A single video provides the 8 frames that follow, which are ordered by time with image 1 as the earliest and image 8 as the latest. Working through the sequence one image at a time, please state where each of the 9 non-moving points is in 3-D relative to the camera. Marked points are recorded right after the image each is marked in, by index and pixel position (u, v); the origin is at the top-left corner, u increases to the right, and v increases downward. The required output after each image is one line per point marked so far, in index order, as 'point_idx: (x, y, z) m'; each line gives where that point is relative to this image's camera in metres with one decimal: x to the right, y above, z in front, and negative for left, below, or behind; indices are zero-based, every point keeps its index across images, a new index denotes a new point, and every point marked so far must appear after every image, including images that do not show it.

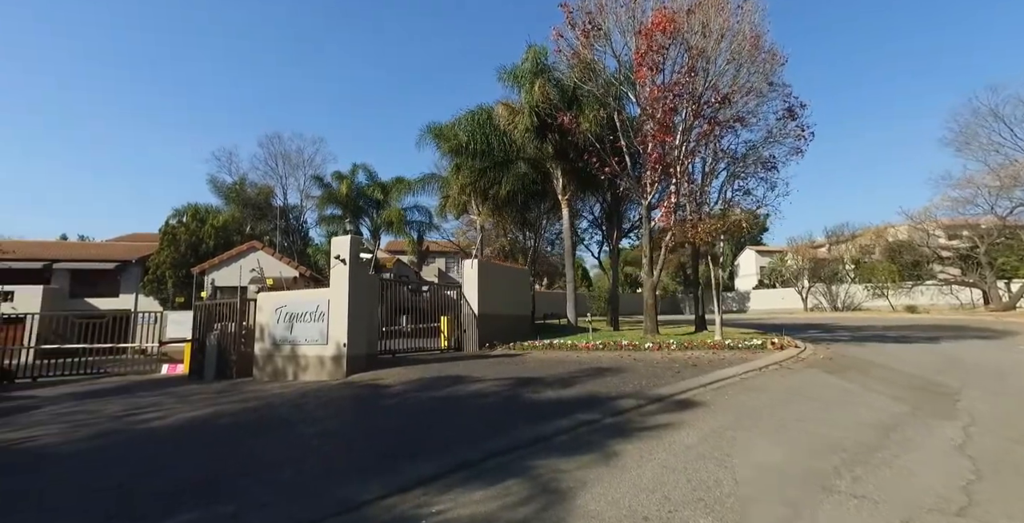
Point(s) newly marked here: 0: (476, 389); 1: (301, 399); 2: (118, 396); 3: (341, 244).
0: (-0.5, -2.1, +8.2) m
1: (-3.8, -2.6, +9.4) m
2: (-9.2, -3.2, +12.1) m
3: (-4.1, +0.5, +12.3) m
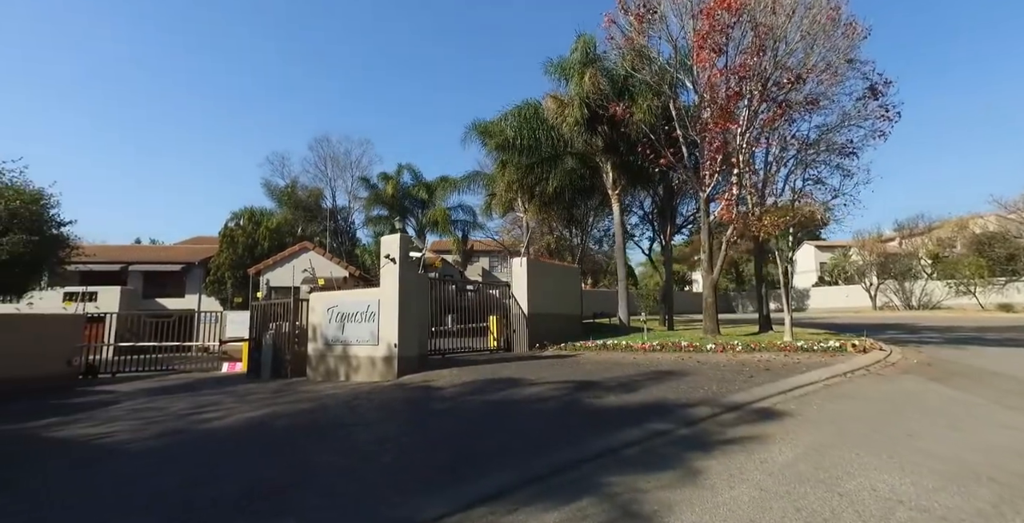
0: (+0.3, -2.0, +7.8) m
1: (-2.8, -2.6, +9.3) m
2: (-8.0, -3.2, +12.5) m
3: (-2.9, +0.5, +12.2) m
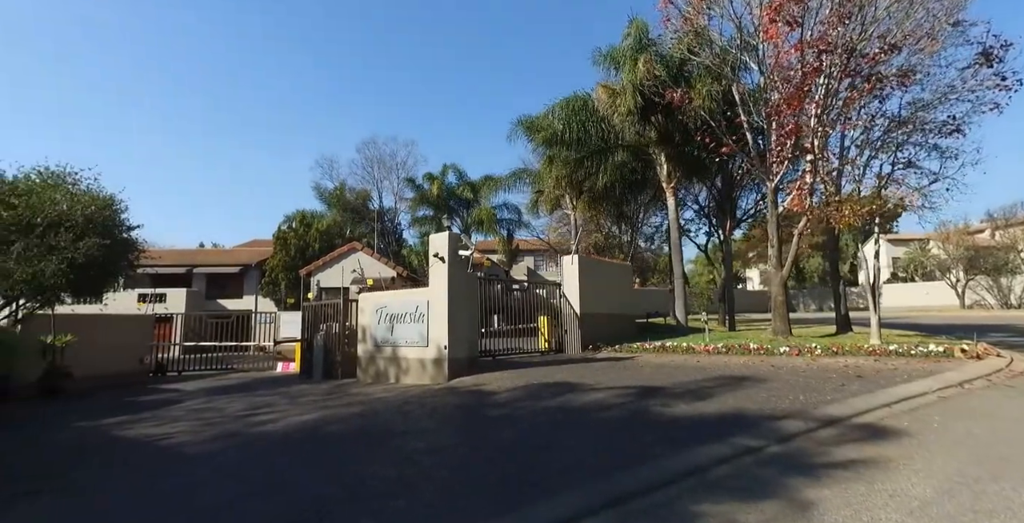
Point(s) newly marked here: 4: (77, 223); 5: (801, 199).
0: (+1.1, -2.0, +7.3) m
1: (-1.9, -2.6, +9.1) m
2: (-6.7, -3.3, +12.7) m
3: (-1.7, +0.5, +12.0) m
4: (-11.6, +1.1, +13.7) m
5: (+6.9, +1.5, +12.2) m
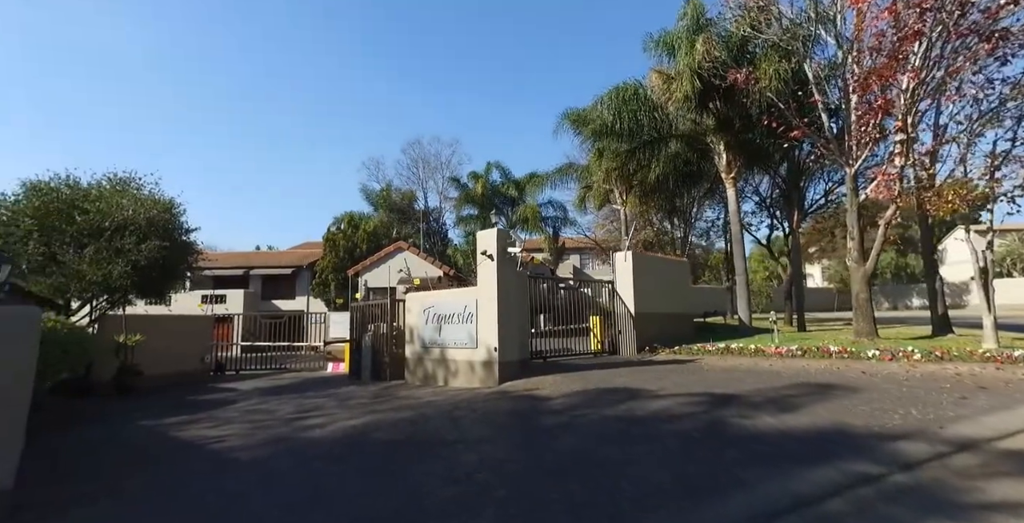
0: (+1.9, -1.9, +6.7) m
1: (-0.9, -2.6, +8.7) m
2: (-5.4, -3.3, +12.7) m
3: (-0.6, +0.5, +11.6) m
4: (-10.3, +1.0, +14.1) m
5: (+8.0, +1.6, +11.0) m
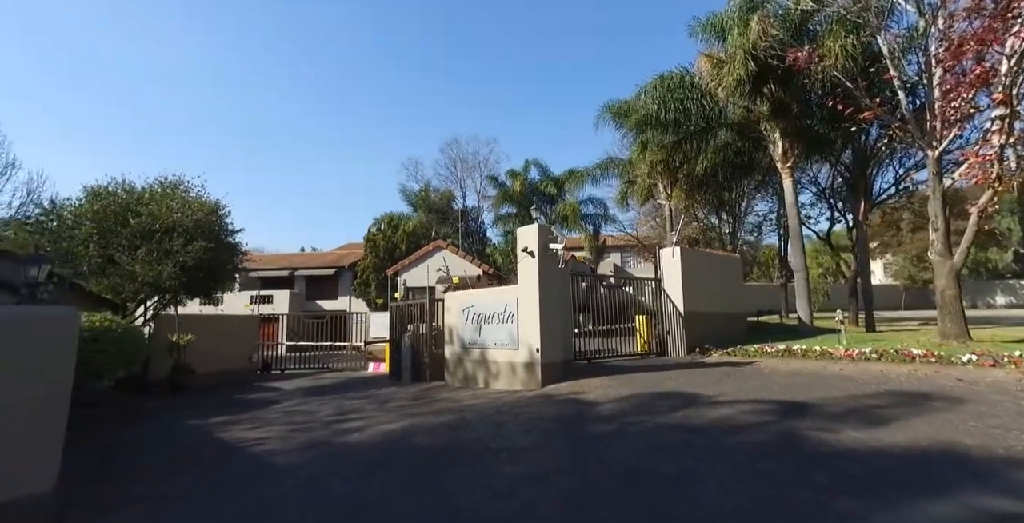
0: (+2.4, -1.9, +6.1) m
1: (-0.2, -2.5, +8.3) m
2: (-4.4, -3.3, +12.6) m
3: (+0.3, +0.6, +11.1) m
4: (-9.1, +1.0, +14.3) m
5: (+8.8, +1.8, +9.9) m
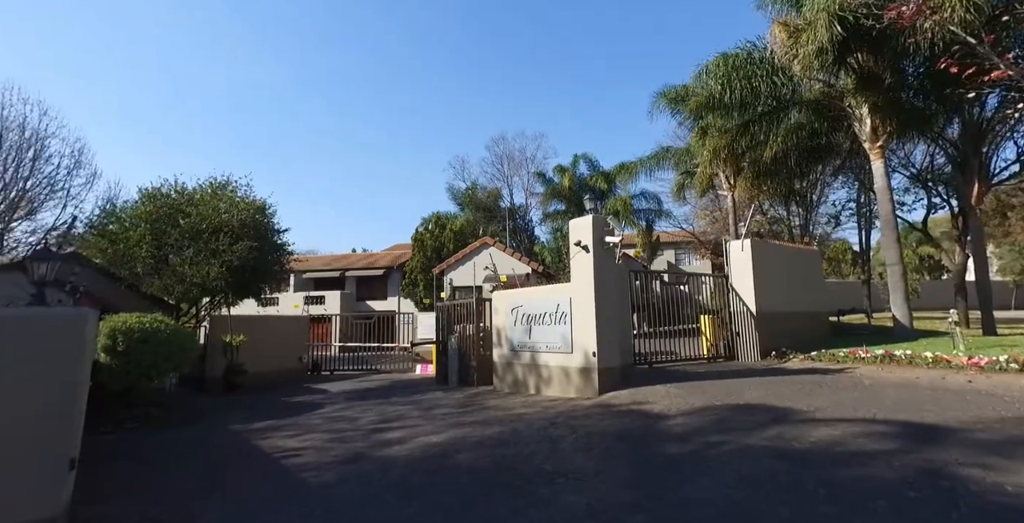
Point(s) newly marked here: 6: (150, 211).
0: (+3.0, -1.8, +4.9) m
1: (+0.6, -2.5, +7.4) m
2: (-3.2, -3.3, +12.1) m
3: (+1.3, +0.7, +10.2) m
4: (-7.8, +1.0, +14.2) m
5: (+9.6, +2.0, +8.2) m
6: (-9.7, +1.3, +13.7) m
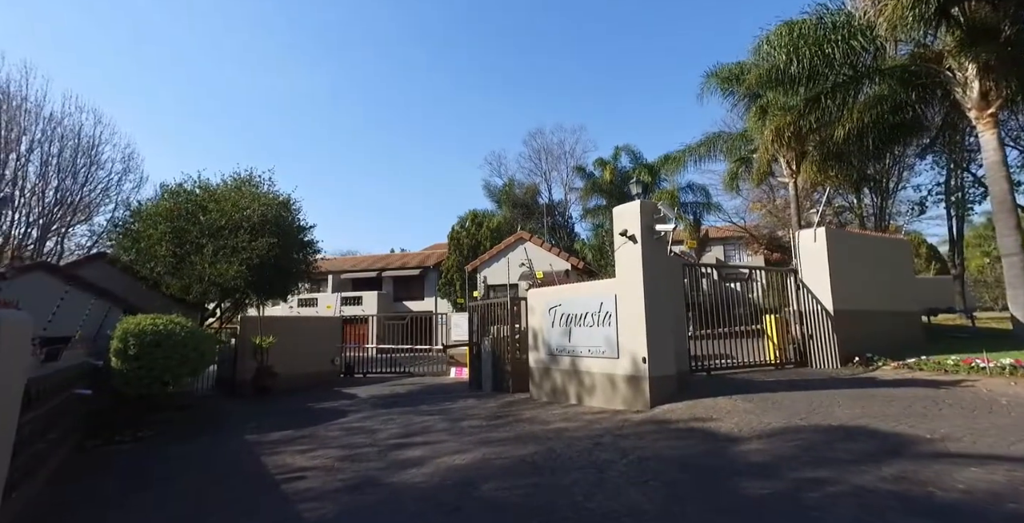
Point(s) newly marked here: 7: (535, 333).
0: (+3.3, -1.6, +3.5) m
1: (+1.0, -2.3, +6.1) m
2: (-2.4, -3.2, +11.1) m
3: (+2.0, +0.8, +8.8) m
4: (-6.8, +1.0, +13.6) m
5: (+10.1, +2.2, +6.2) m
6: (-8.8, +1.4, +13.2) m
7: (+0.5, -1.6, +11.2) m
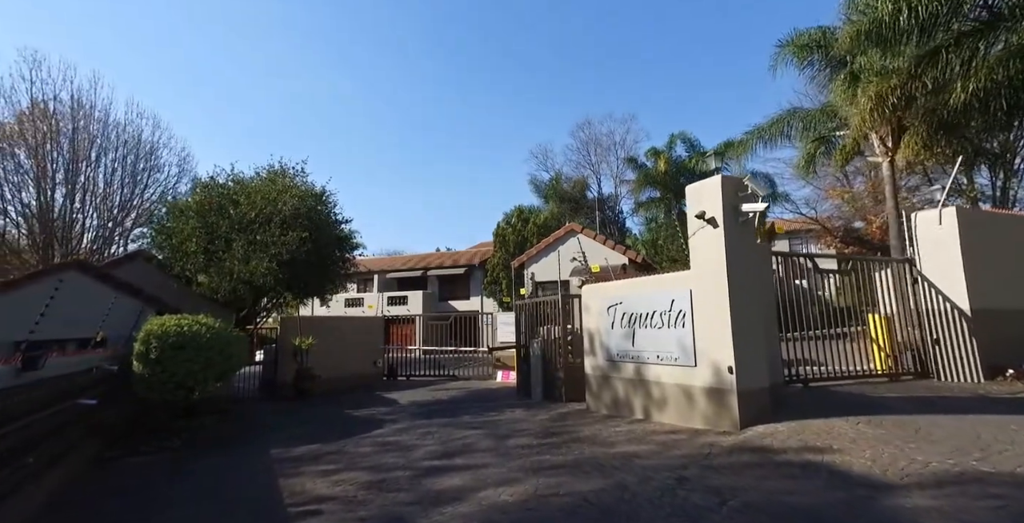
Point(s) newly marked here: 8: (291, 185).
0: (+3.6, -1.4, +1.8) m
1: (+1.6, -2.2, +4.6) m
2: (-1.3, -3.0, +9.9) m
3: (+2.7, +1.0, +7.3) m
4: (-5.6, +1.1, +12.8) m
5: (+10.6, +2.4, +4.0) m
6: (-7.6, +1.4, +12.6) m
7: (+1.5, -1.4, +9.7) m
8: (-5.7, +2.0, +13.4) m
